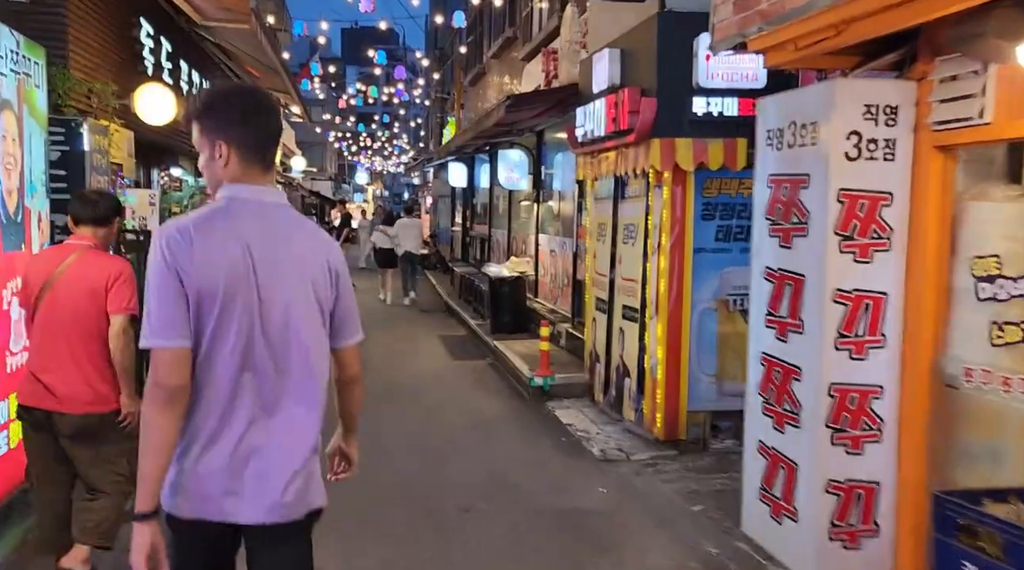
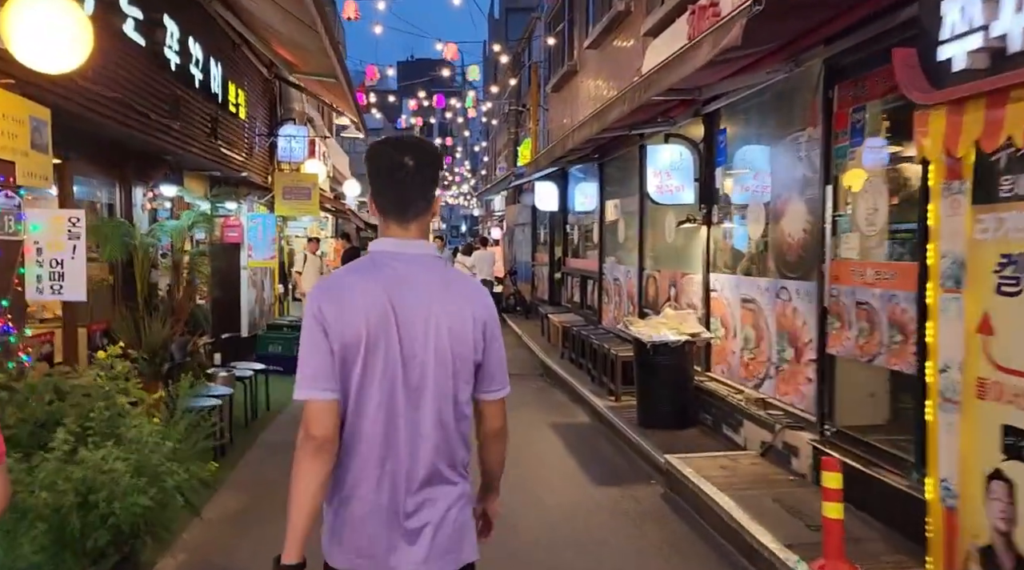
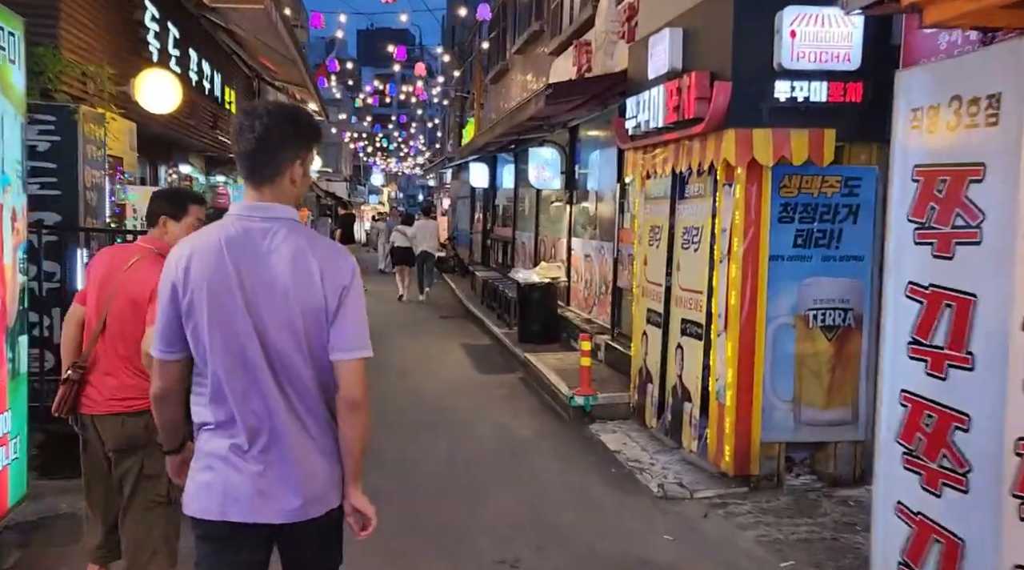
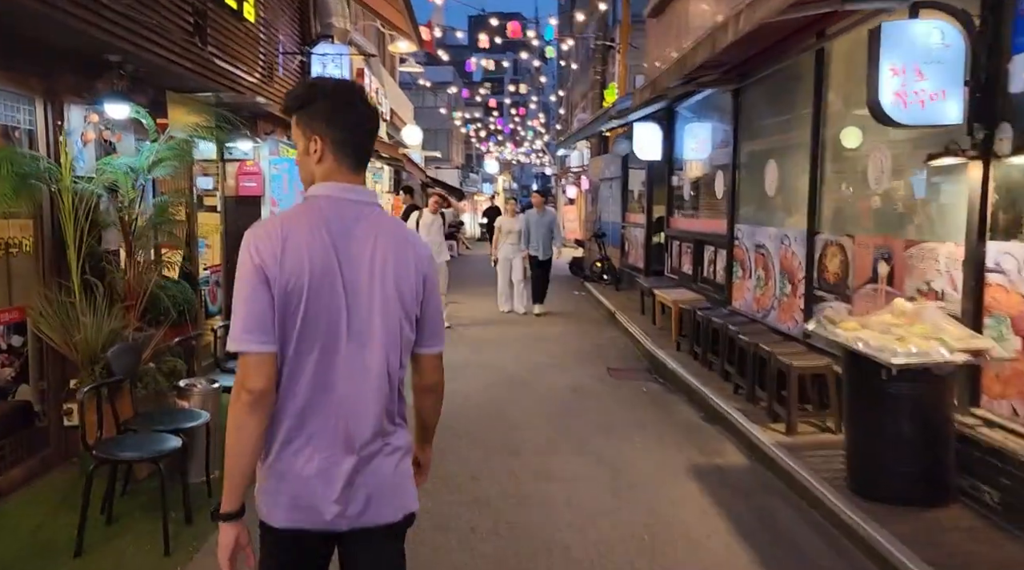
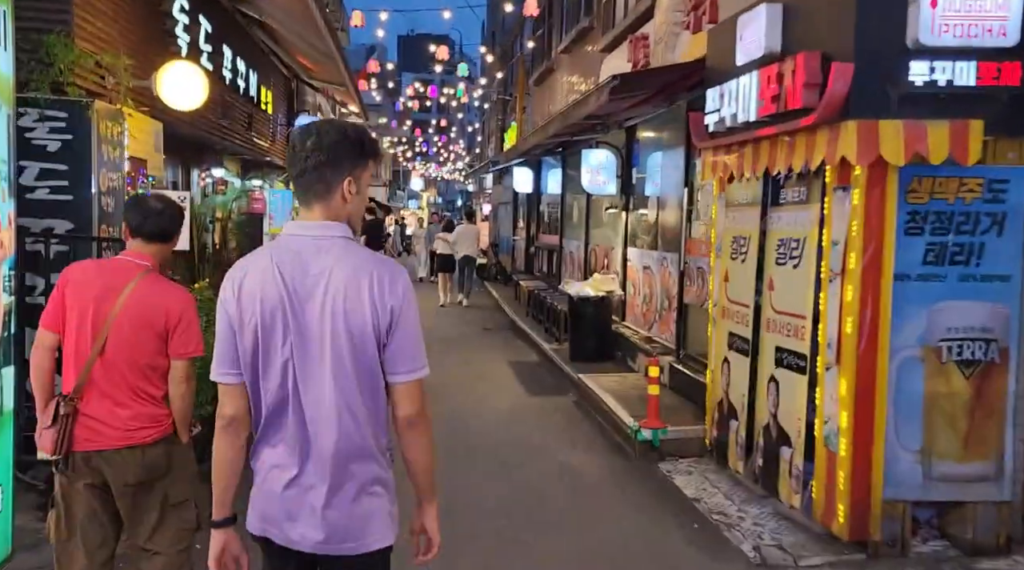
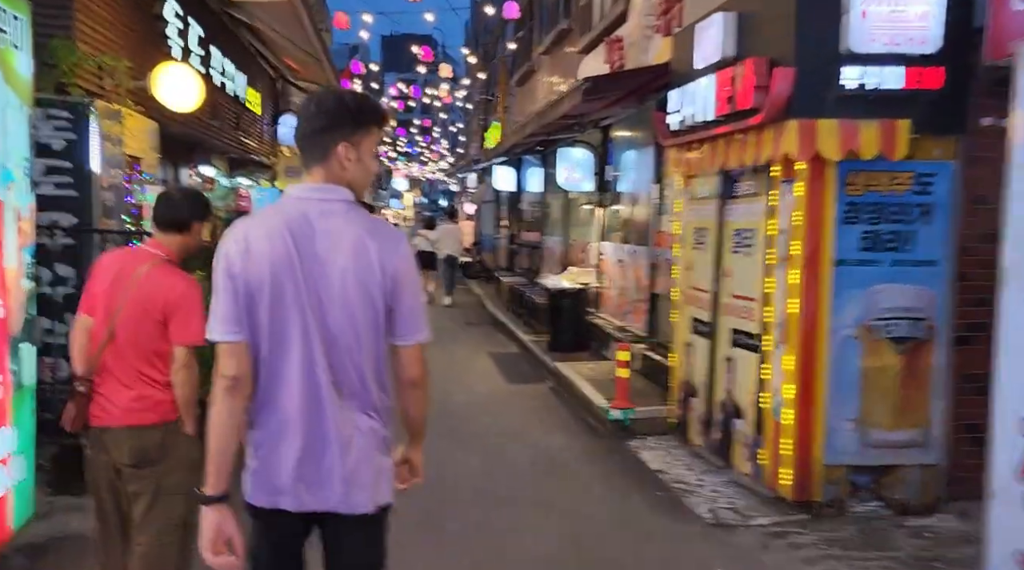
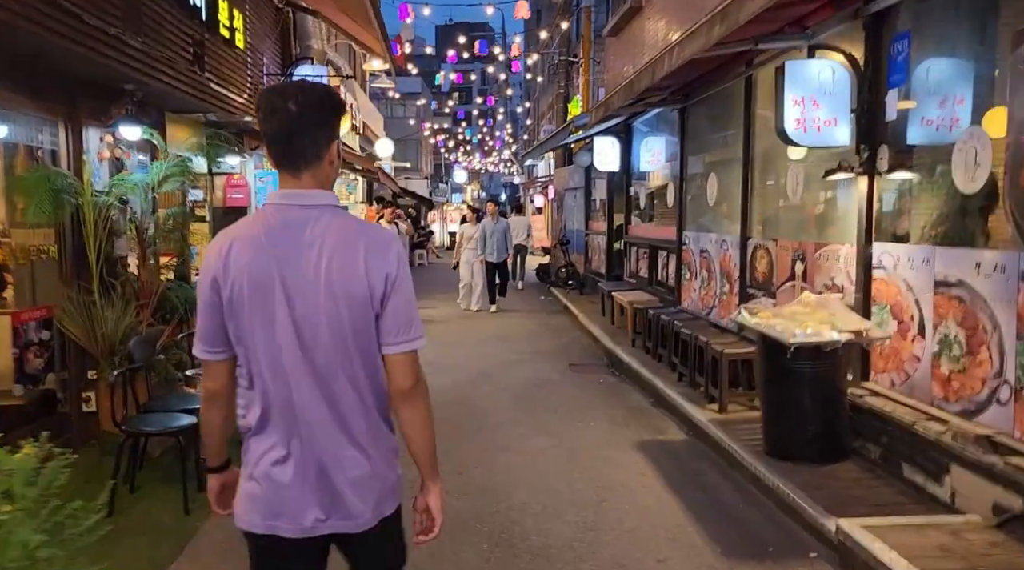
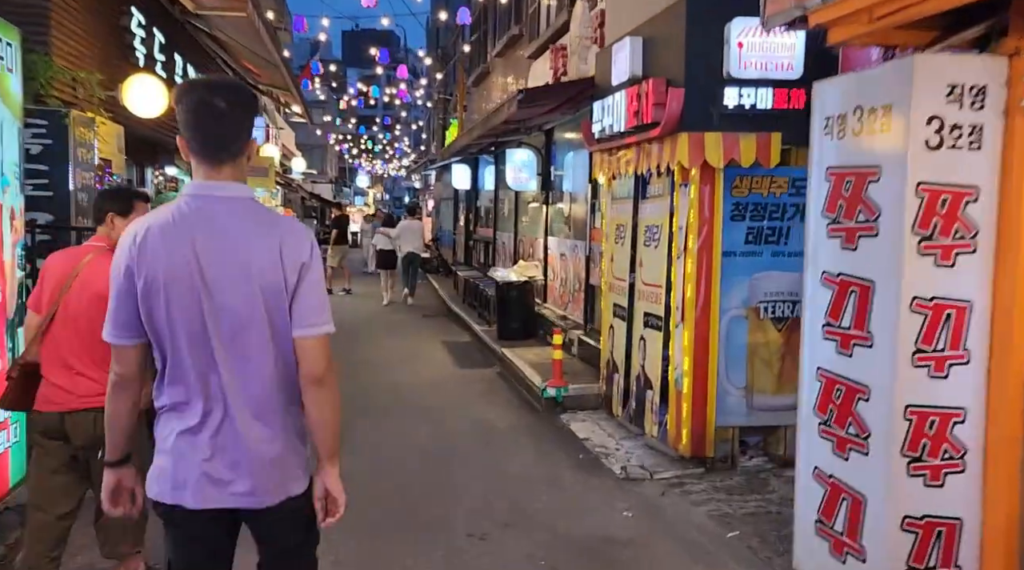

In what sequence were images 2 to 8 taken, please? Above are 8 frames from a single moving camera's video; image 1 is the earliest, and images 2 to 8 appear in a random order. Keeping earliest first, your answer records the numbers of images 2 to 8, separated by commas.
8, 3, 6, 5, 2, 7, 4
